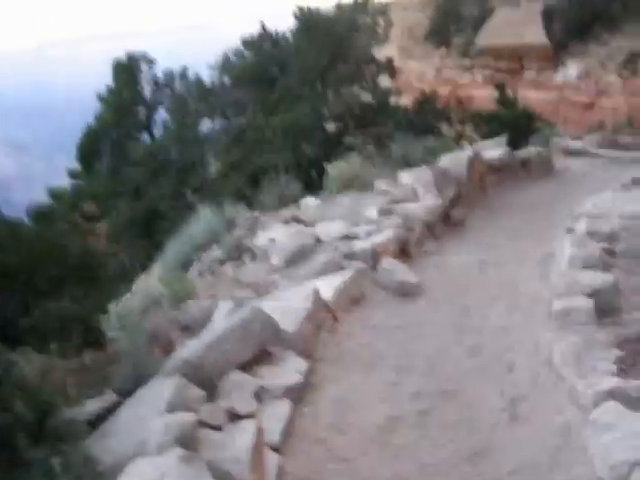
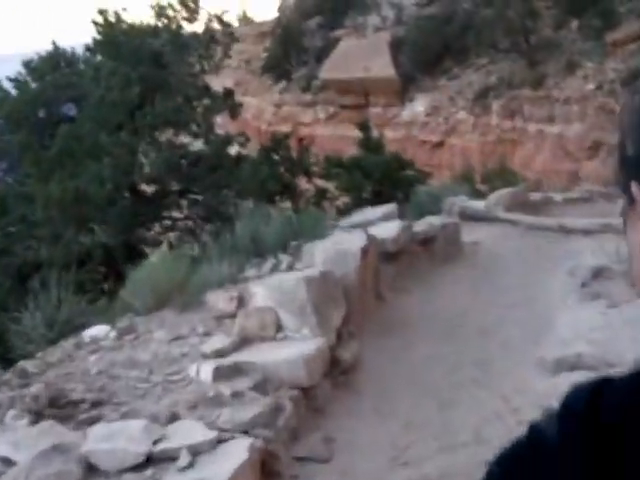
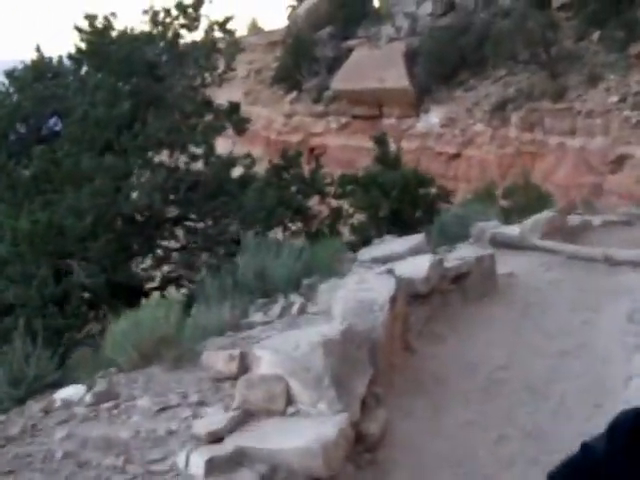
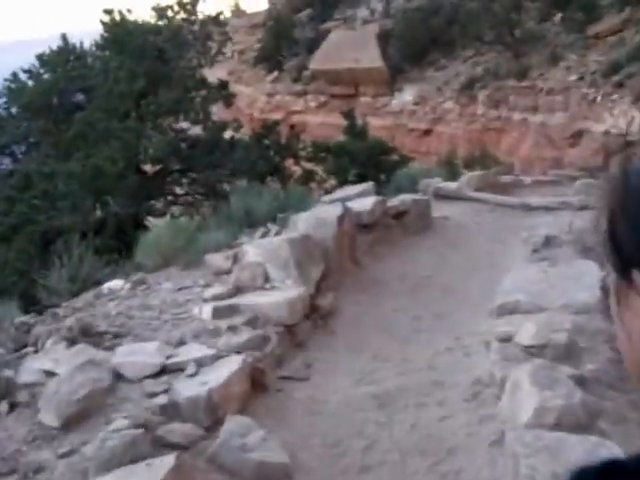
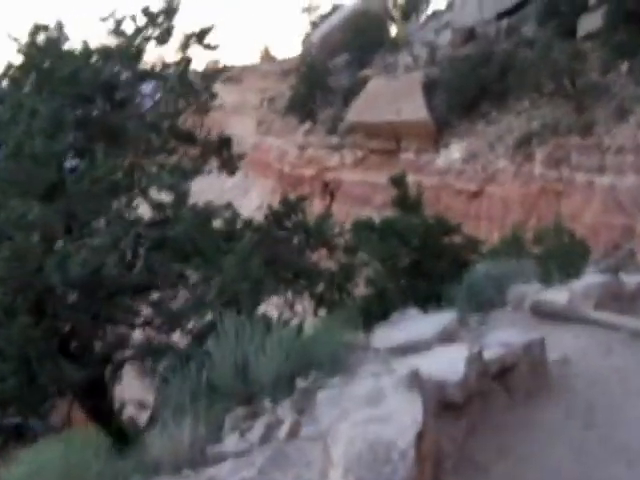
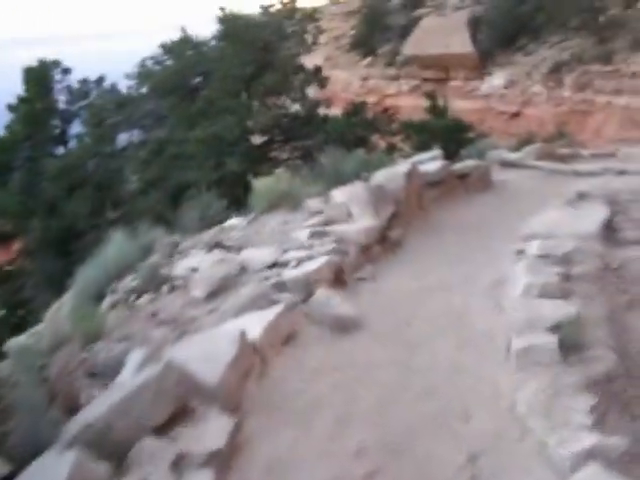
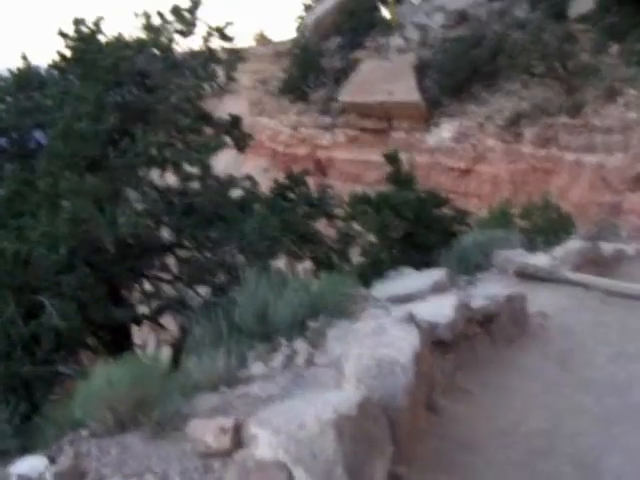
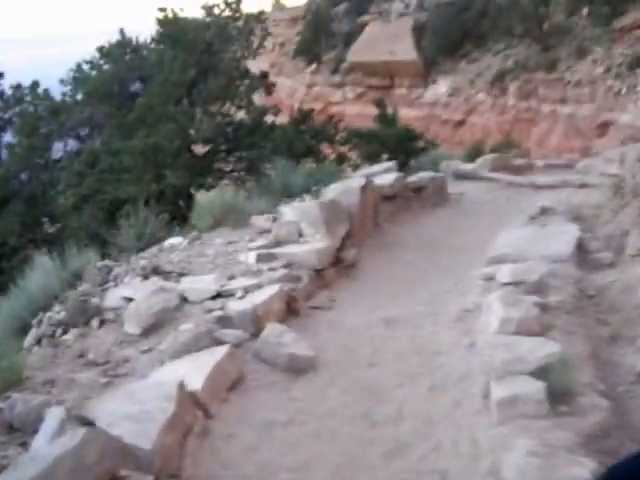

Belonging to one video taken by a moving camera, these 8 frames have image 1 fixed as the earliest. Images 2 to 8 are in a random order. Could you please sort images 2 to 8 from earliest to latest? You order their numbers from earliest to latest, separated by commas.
6, 8, 4, 2, 3, 7, 5
